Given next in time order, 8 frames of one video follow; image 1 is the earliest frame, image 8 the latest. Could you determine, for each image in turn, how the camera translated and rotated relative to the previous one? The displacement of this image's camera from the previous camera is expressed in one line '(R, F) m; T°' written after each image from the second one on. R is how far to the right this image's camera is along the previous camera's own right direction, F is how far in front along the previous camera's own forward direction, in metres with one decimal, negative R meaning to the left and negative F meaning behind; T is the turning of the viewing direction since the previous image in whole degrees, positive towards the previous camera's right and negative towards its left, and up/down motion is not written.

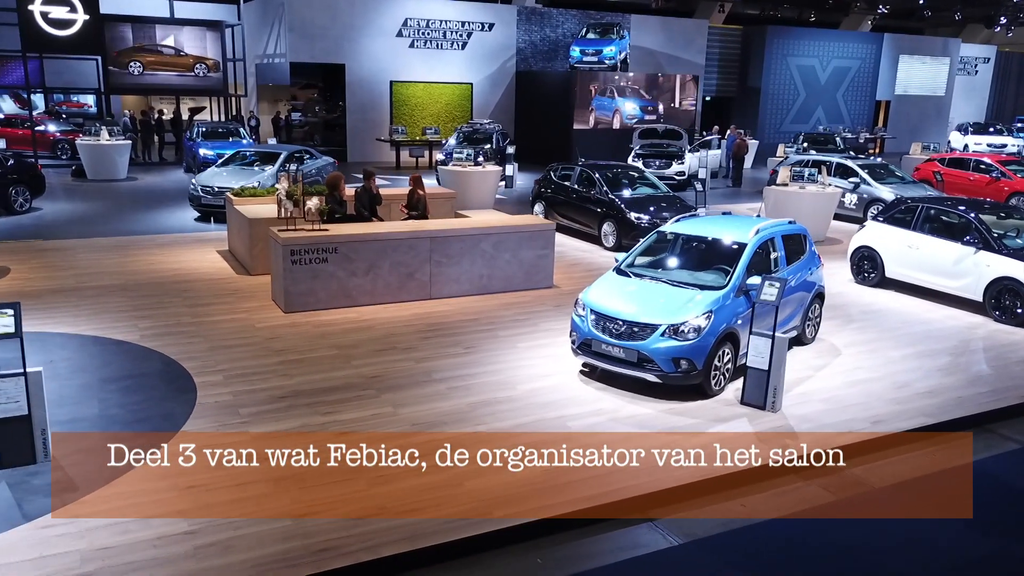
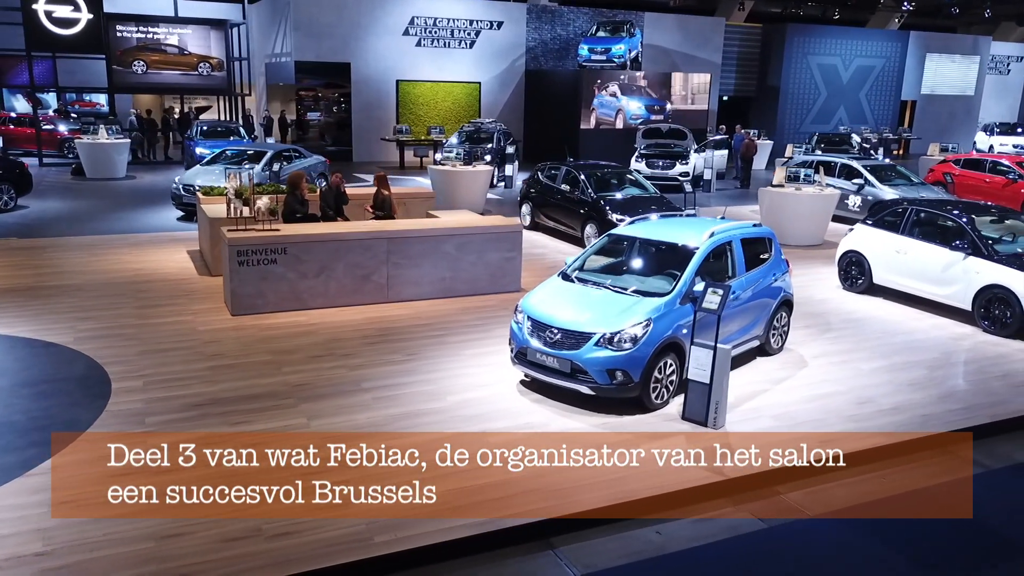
(+0.9, +0.4) m; -2°
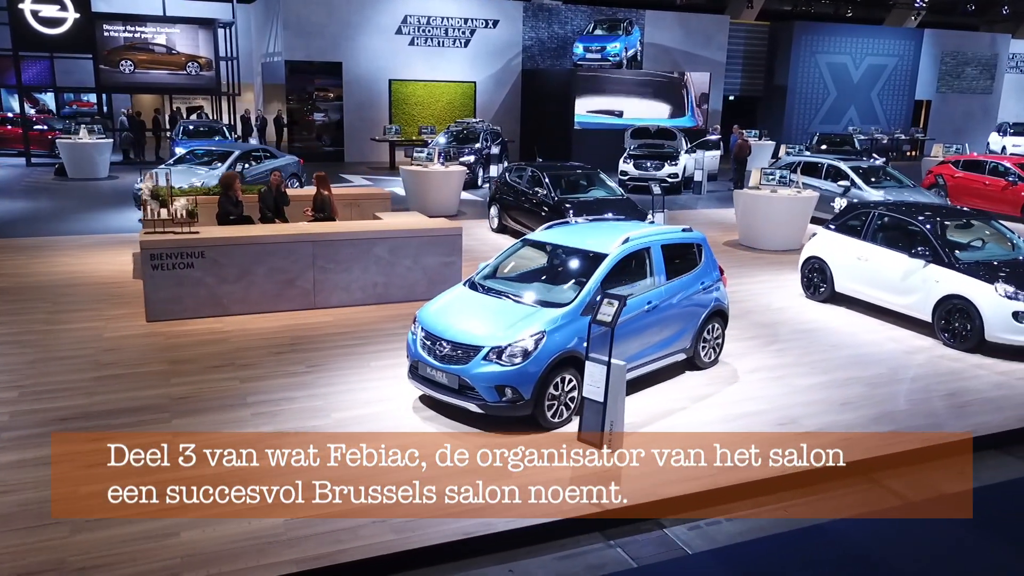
(+1.1, +0.5) m; -2°
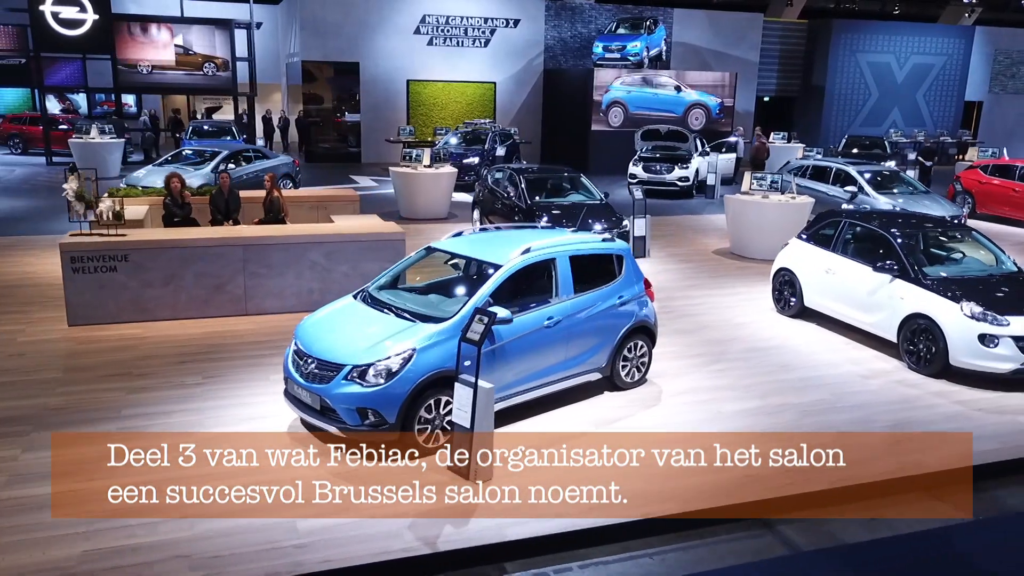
(+1.3, +0.5) m; -4°
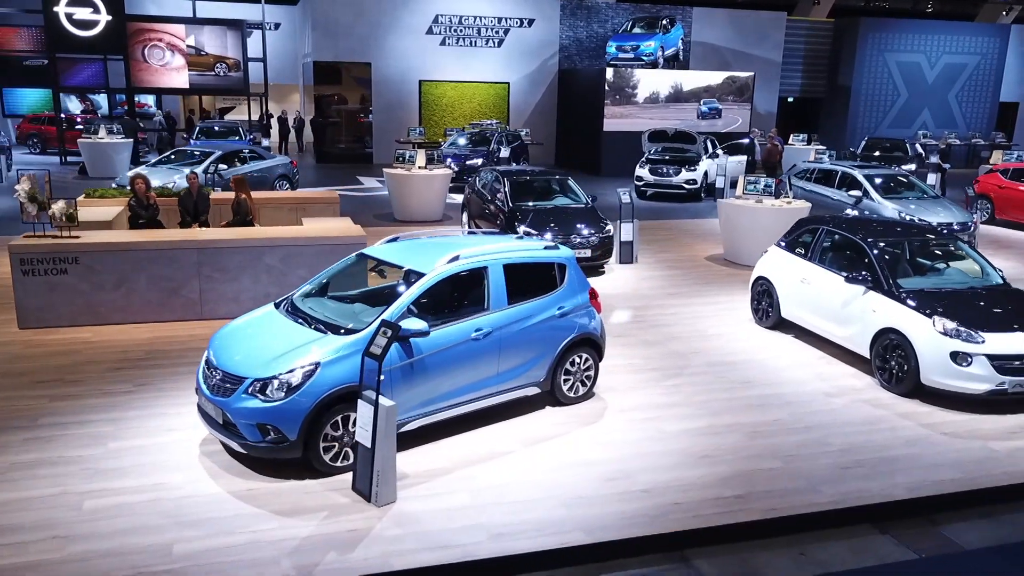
(+0.8, +0.3) m; -3°
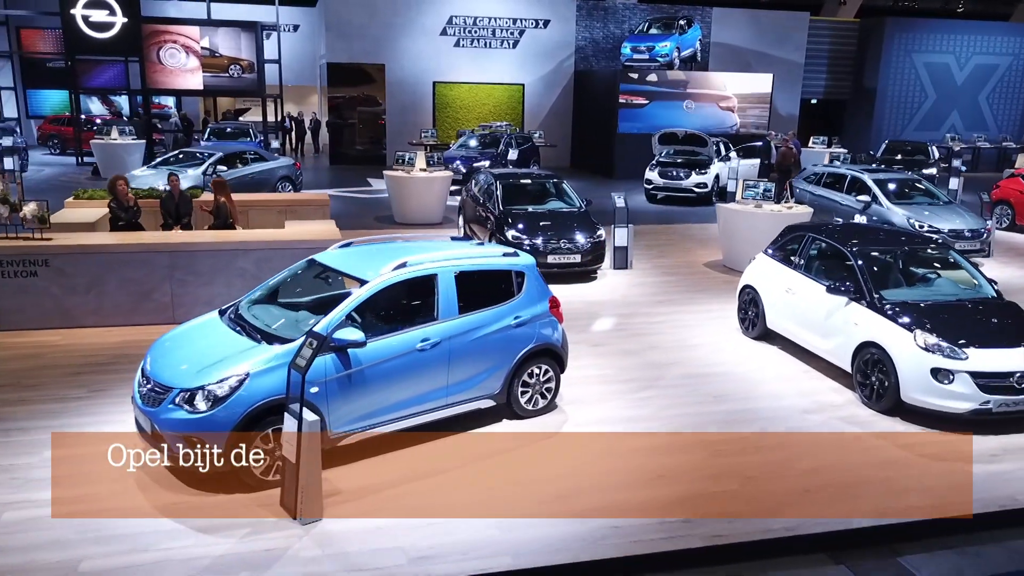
(+0.6, +0.3) m; -2°
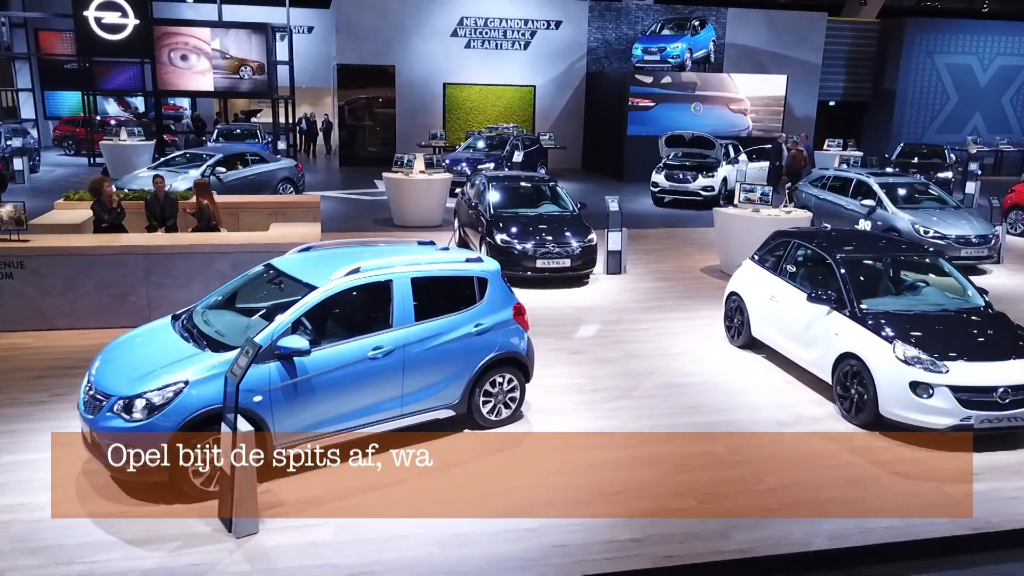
(+0.5, +0.2) m; -2°
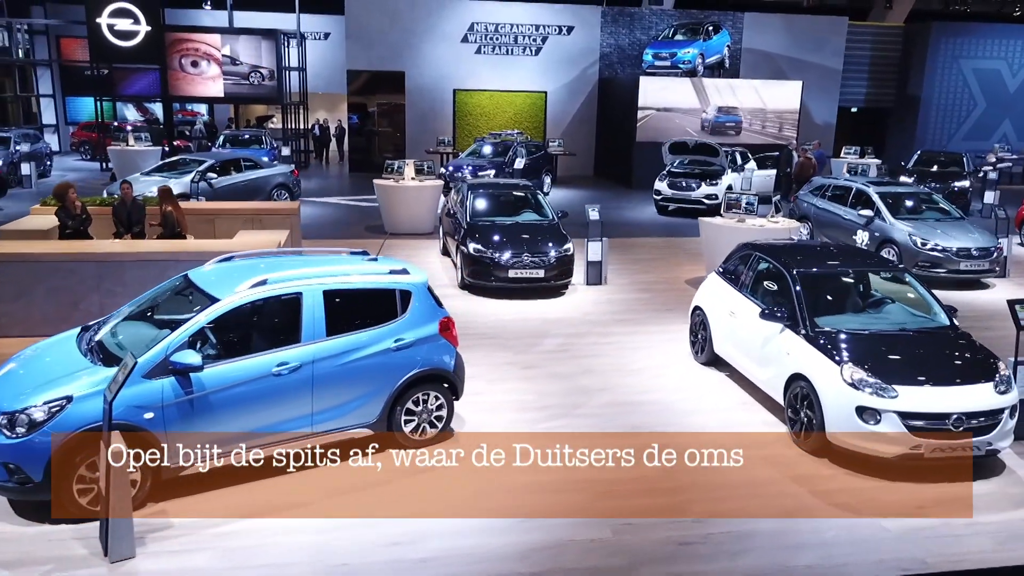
(+0.8, +0.3) m; -2°
